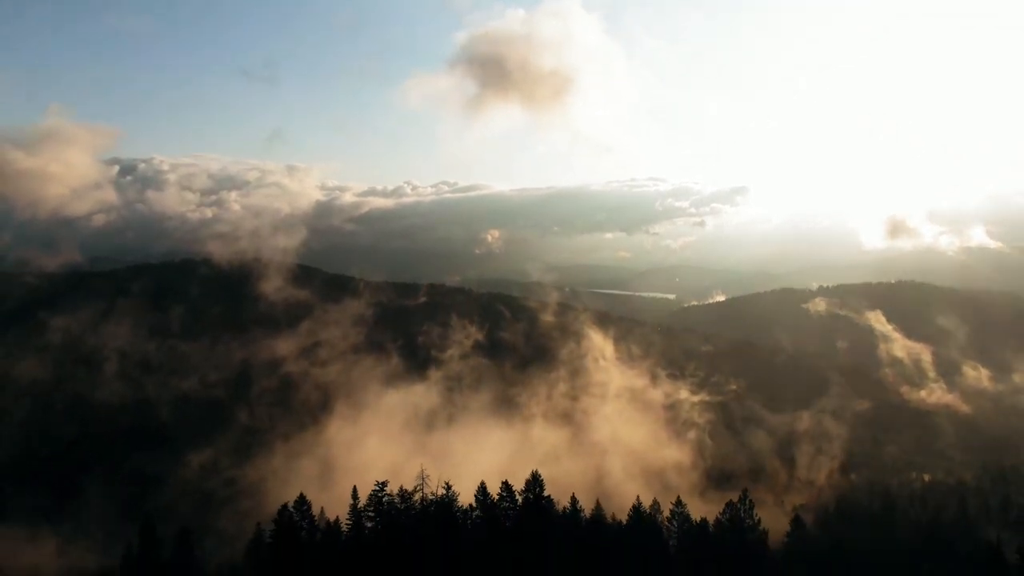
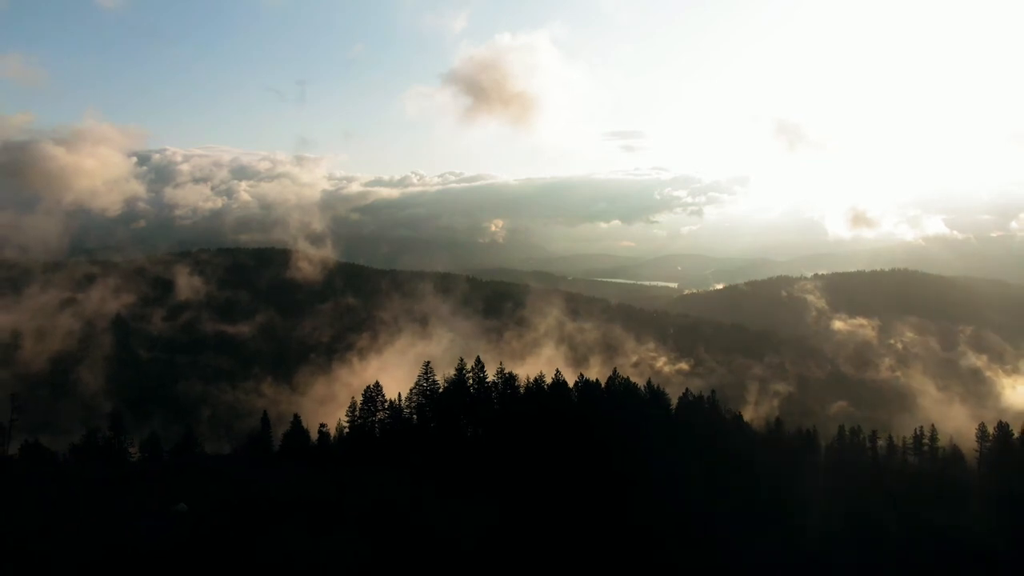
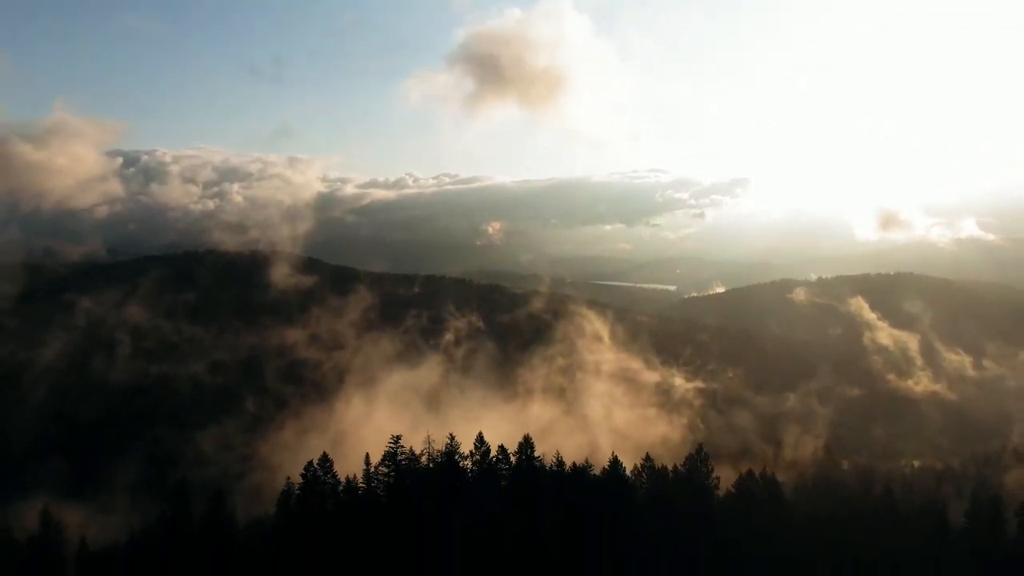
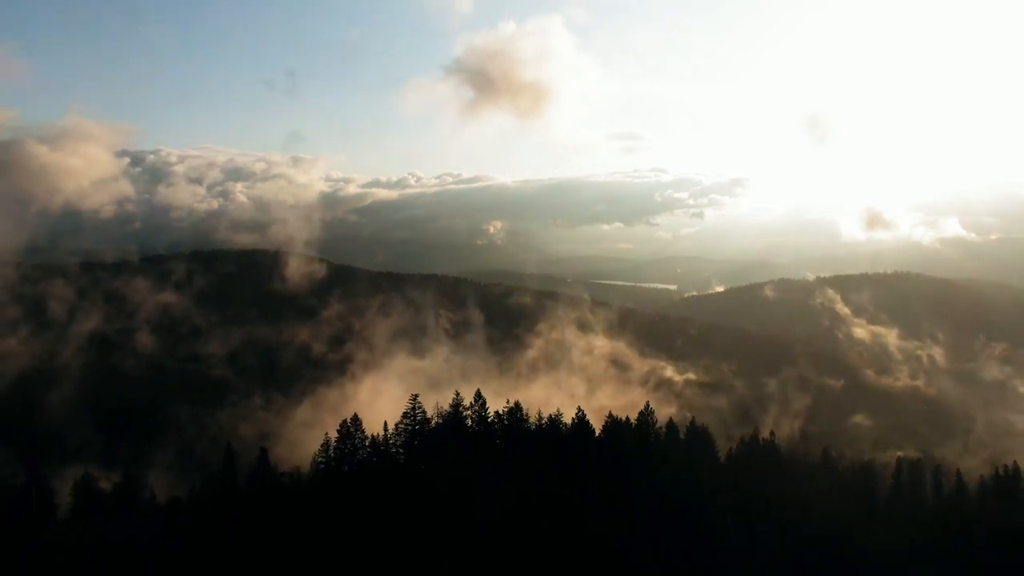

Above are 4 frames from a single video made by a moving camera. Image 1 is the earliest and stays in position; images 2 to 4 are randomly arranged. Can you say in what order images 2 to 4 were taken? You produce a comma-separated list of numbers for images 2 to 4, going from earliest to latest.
3, 4, 2
